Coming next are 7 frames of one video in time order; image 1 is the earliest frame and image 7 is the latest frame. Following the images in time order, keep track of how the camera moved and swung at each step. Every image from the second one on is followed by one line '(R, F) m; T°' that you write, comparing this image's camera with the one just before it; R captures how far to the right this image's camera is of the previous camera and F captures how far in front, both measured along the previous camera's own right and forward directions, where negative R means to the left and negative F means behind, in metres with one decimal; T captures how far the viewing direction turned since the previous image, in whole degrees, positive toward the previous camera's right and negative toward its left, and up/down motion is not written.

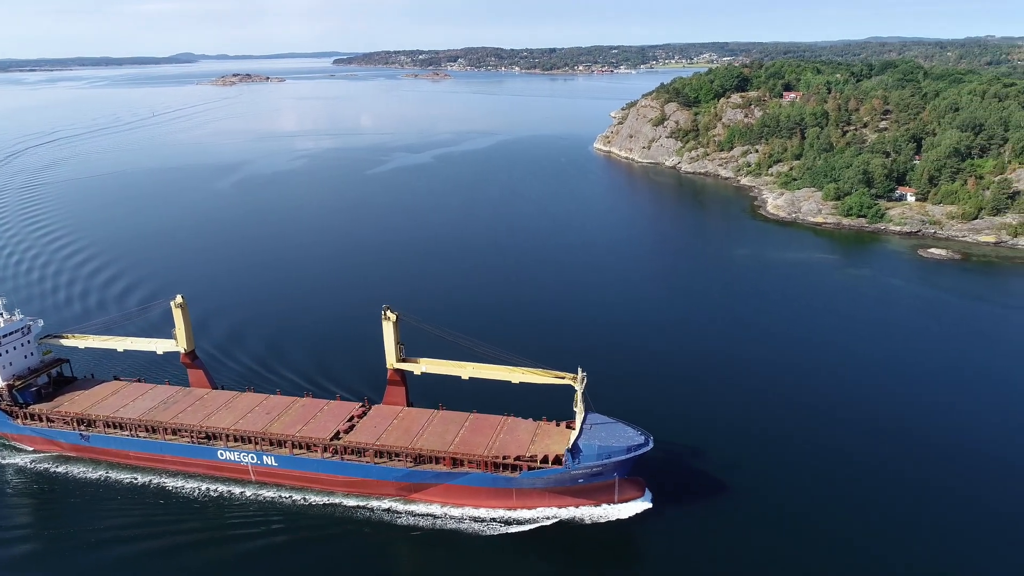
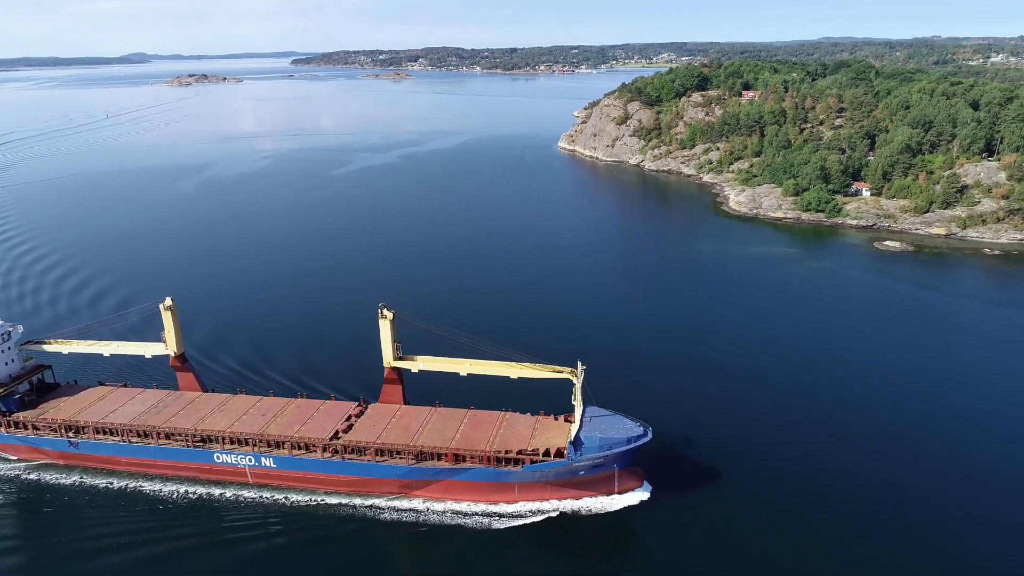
(-0.5, -0.1) m; +3°
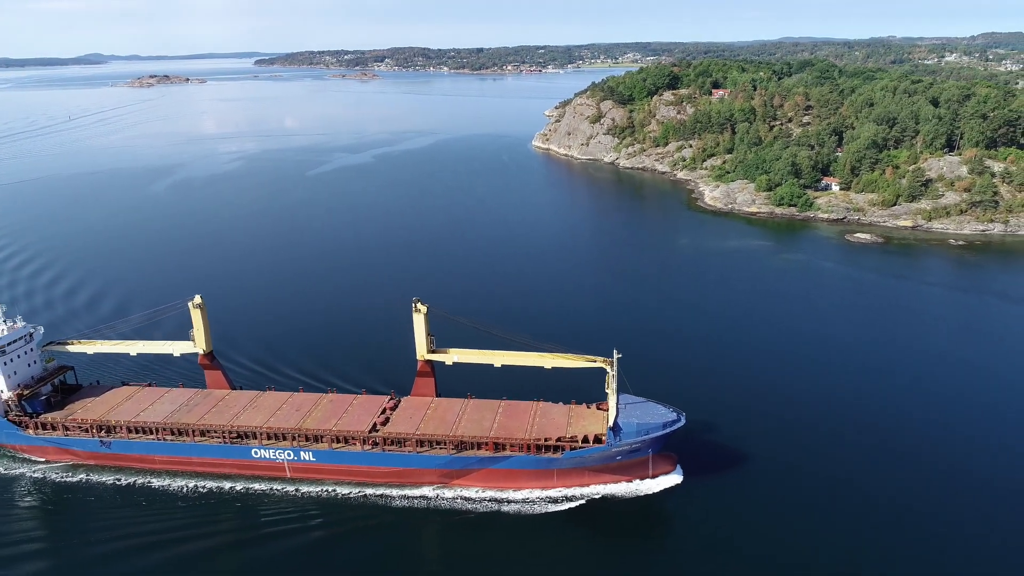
(-1.0, -0.2) m; +2°
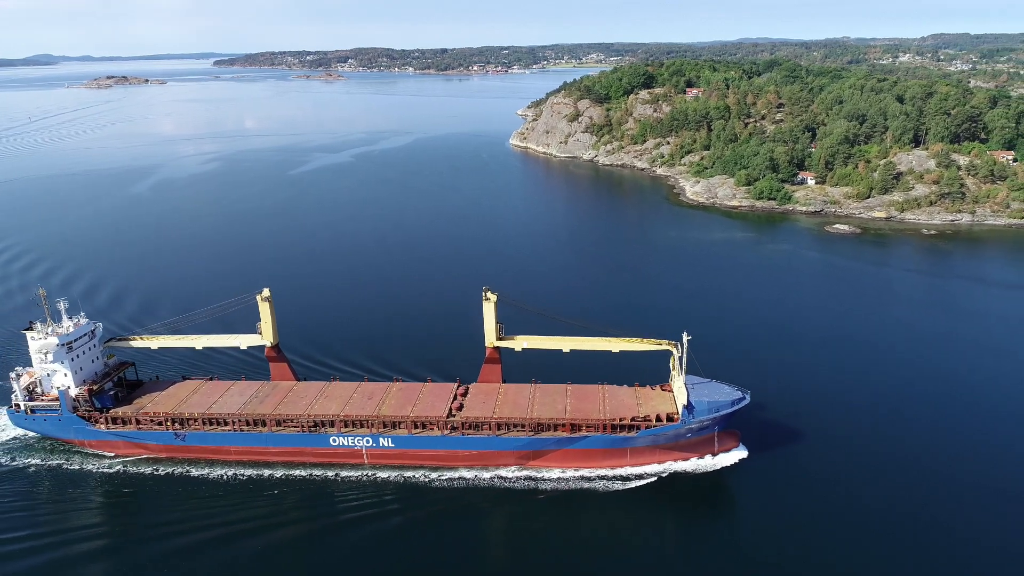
(-1.6, -0.3) m; +3°
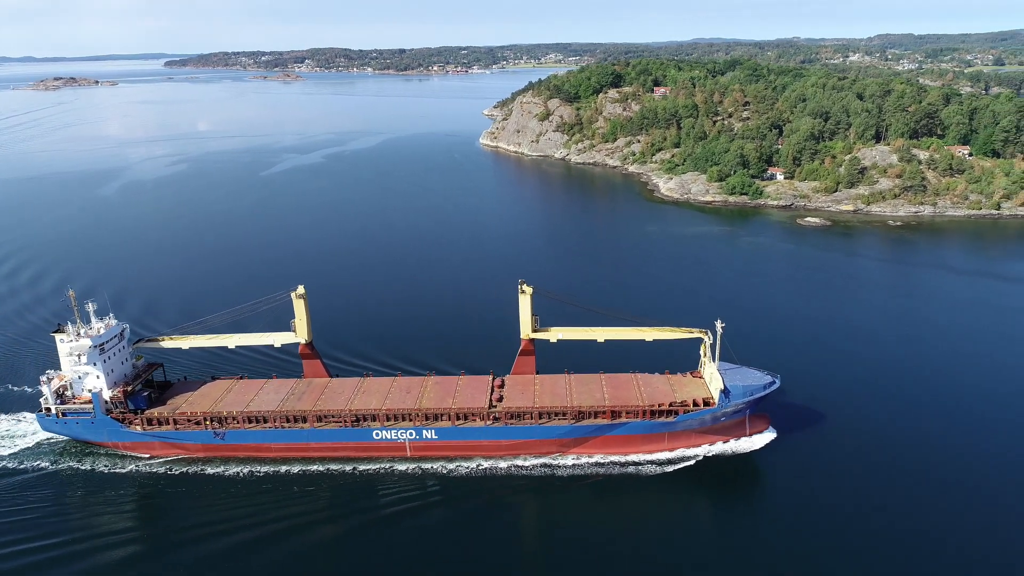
(-1.2, -0.2) m; +3°
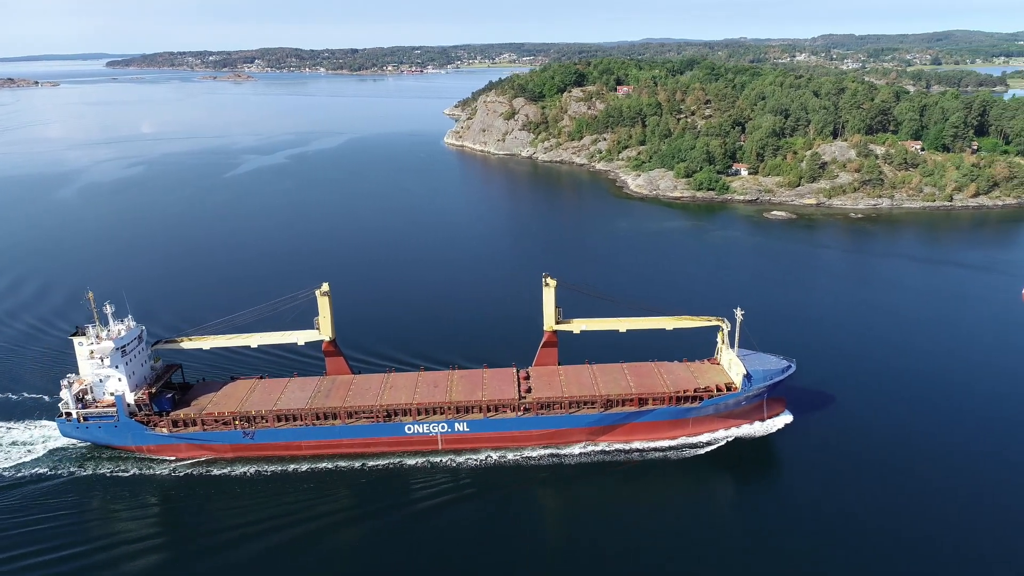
(-1.1, -0.1) m; +3°
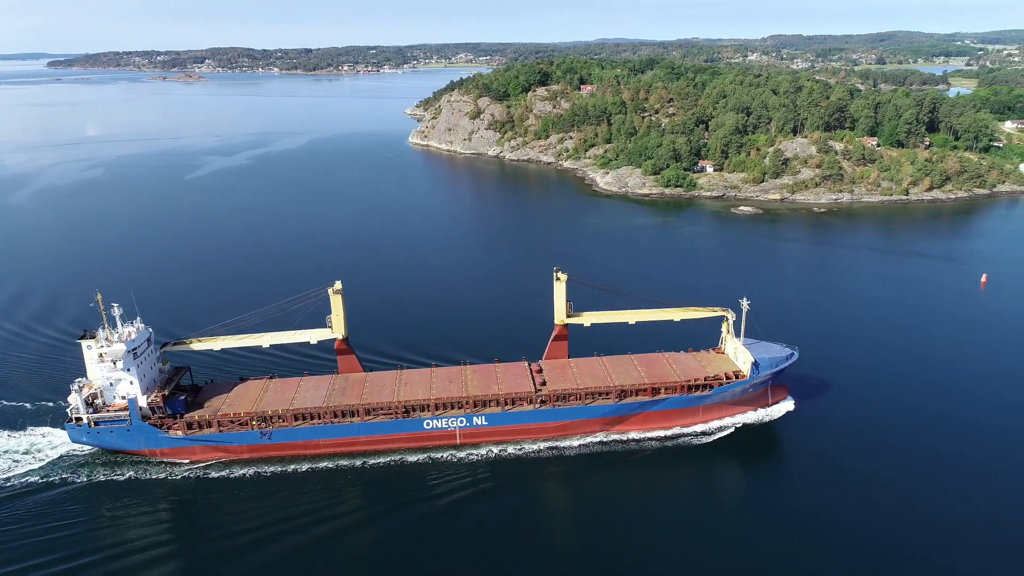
(-0.8, -0.1) m; +3°
